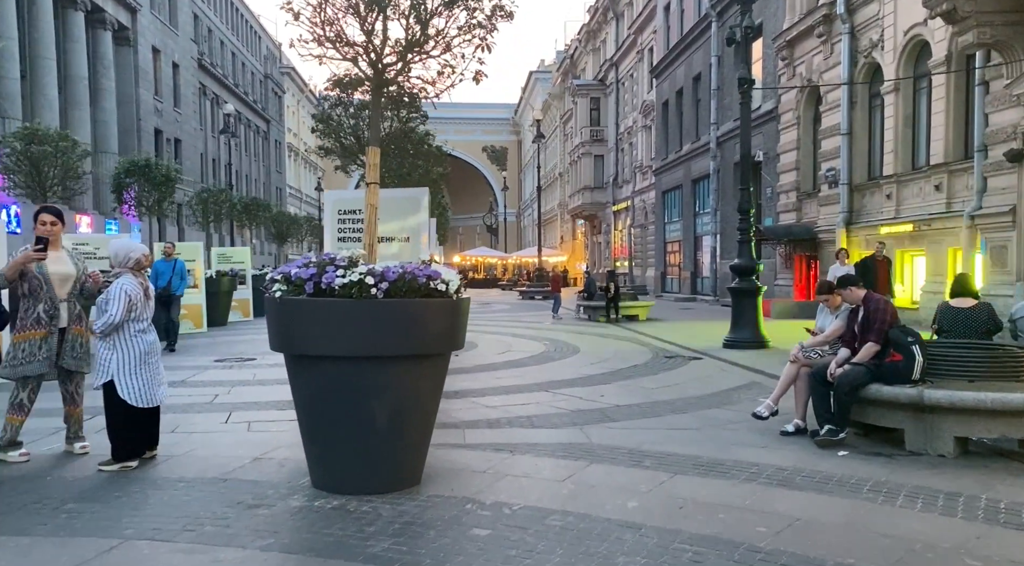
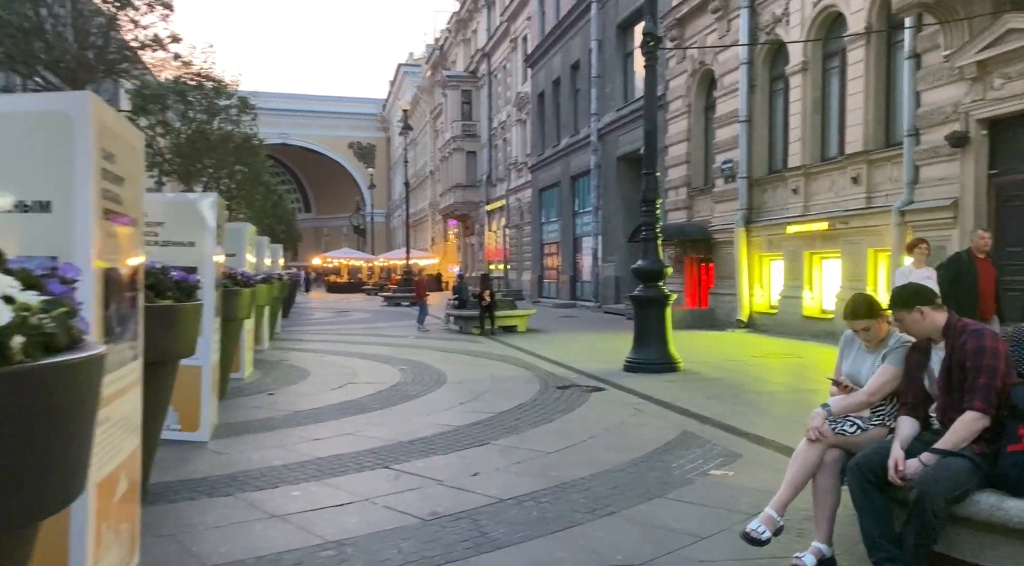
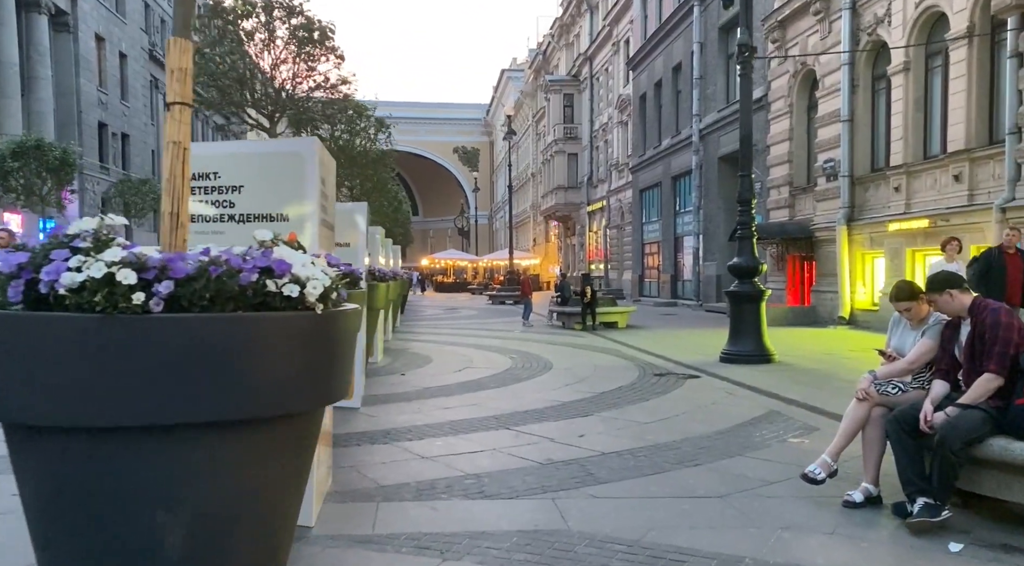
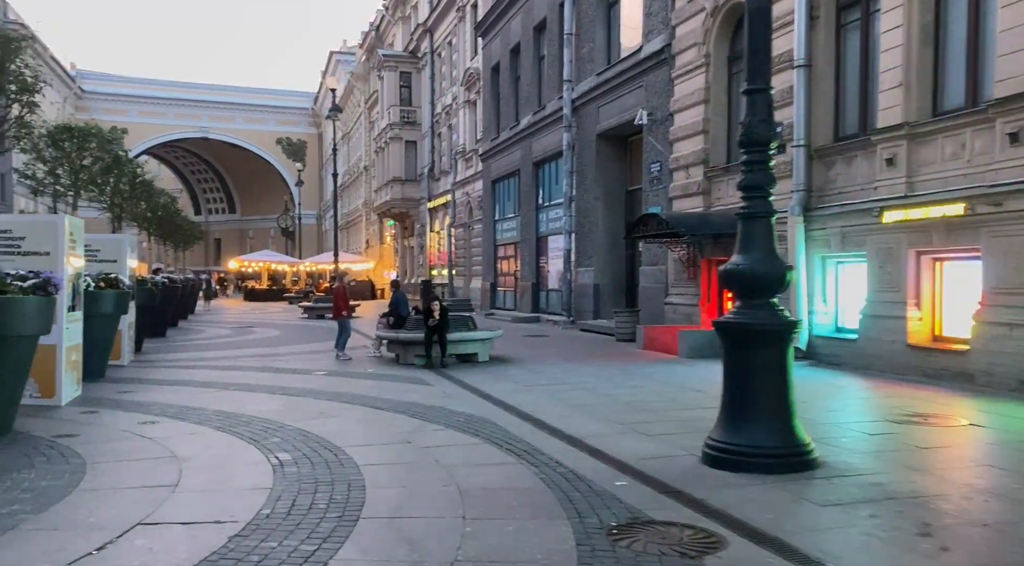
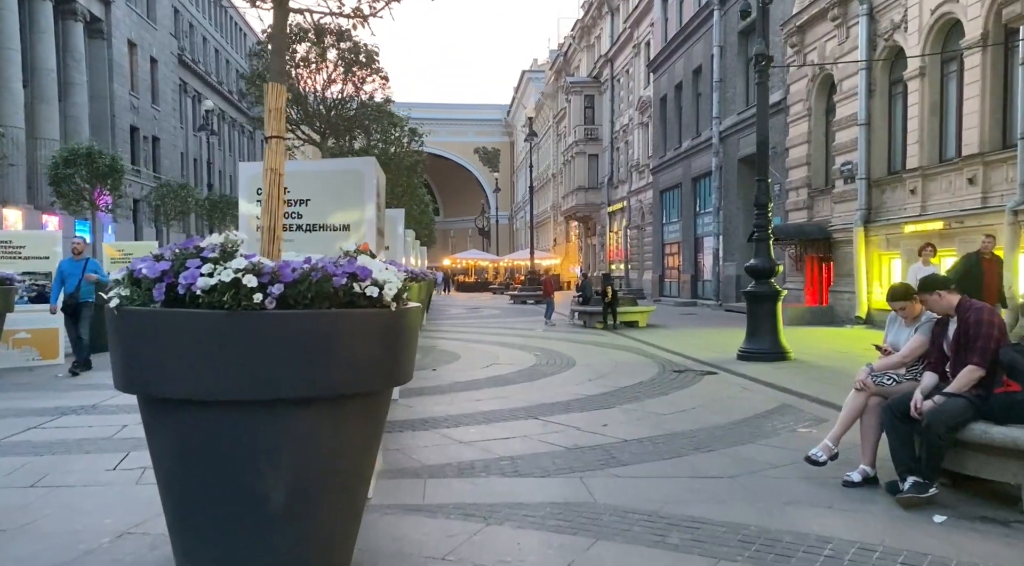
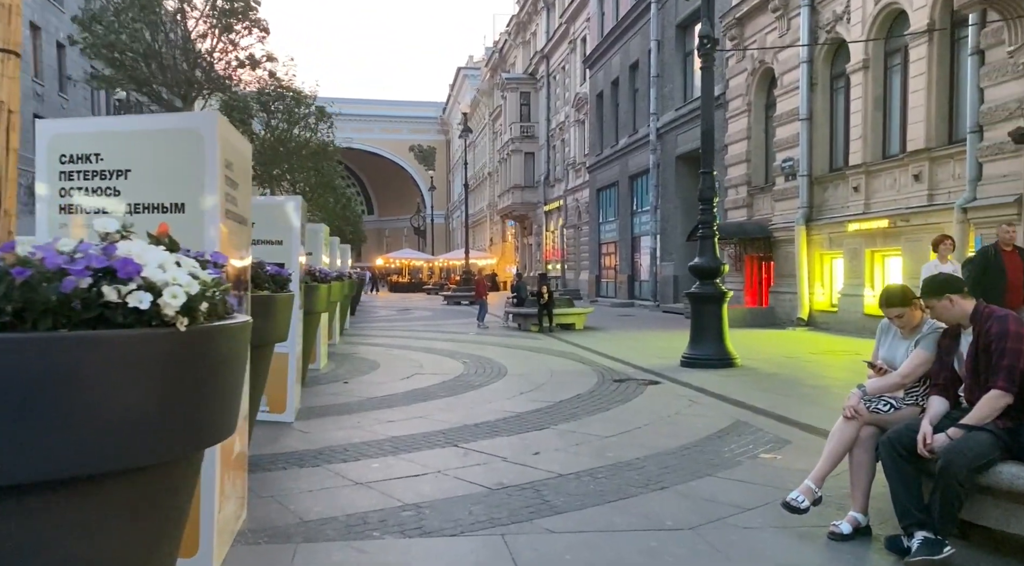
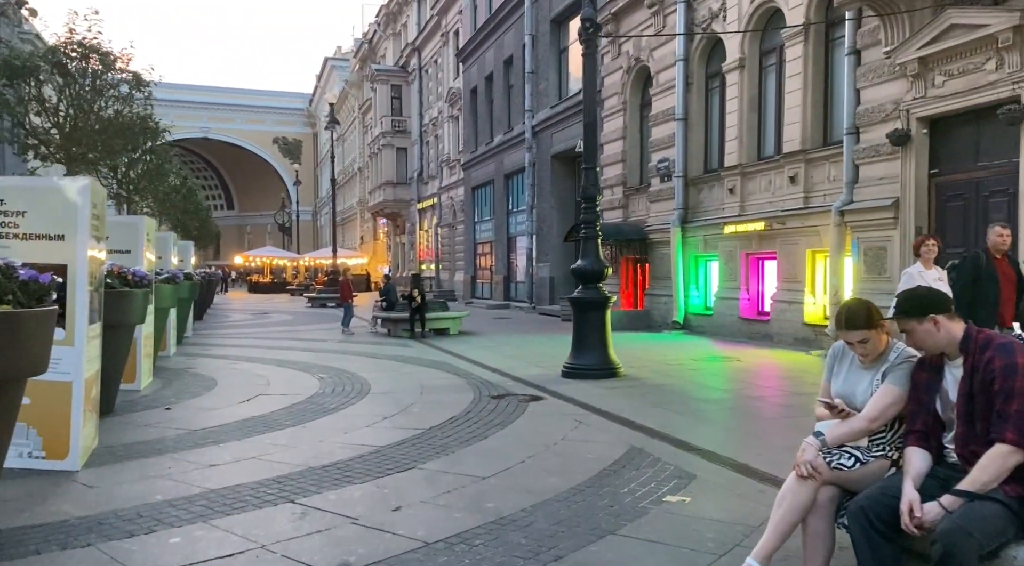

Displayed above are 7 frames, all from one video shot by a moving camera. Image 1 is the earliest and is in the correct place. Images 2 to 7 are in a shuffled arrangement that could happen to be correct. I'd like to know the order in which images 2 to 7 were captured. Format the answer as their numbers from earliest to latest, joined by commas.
5, 3, 6, 2, 7, 4
